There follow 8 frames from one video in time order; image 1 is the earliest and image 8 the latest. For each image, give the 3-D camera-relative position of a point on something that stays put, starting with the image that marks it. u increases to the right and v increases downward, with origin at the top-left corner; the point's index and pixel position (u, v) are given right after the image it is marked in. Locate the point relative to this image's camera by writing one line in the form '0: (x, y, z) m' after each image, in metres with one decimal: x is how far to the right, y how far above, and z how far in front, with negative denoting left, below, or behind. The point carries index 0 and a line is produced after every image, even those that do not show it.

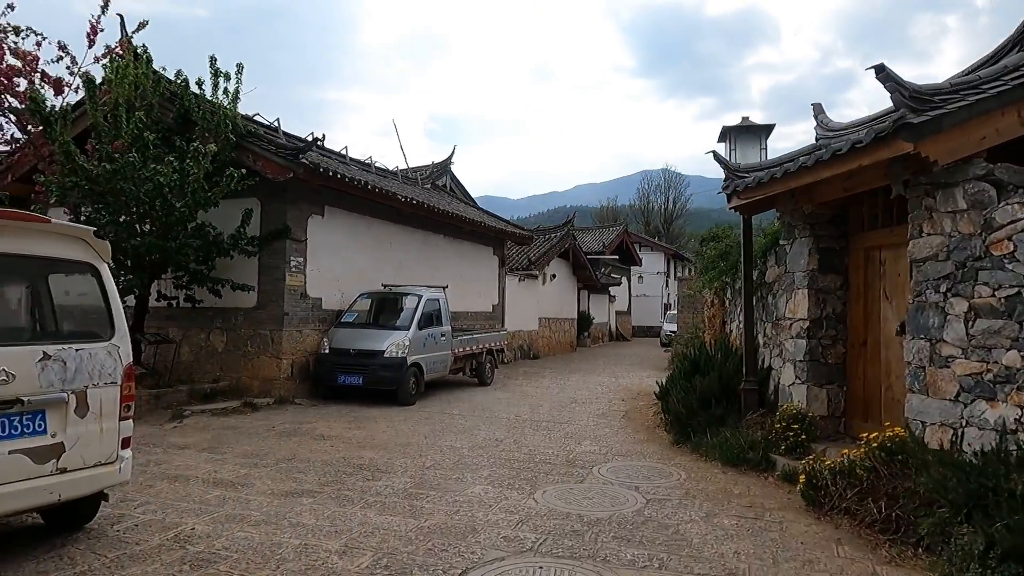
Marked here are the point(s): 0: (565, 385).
0: (+1.0, -1.8, +12.4) m
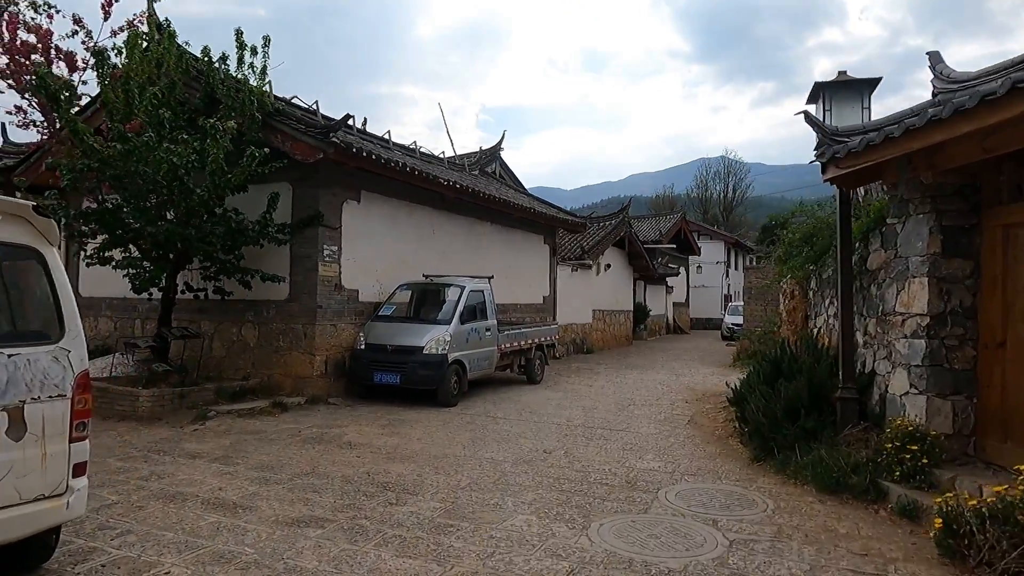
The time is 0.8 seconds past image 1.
0: (+1.9, -1.7, +11.4) m
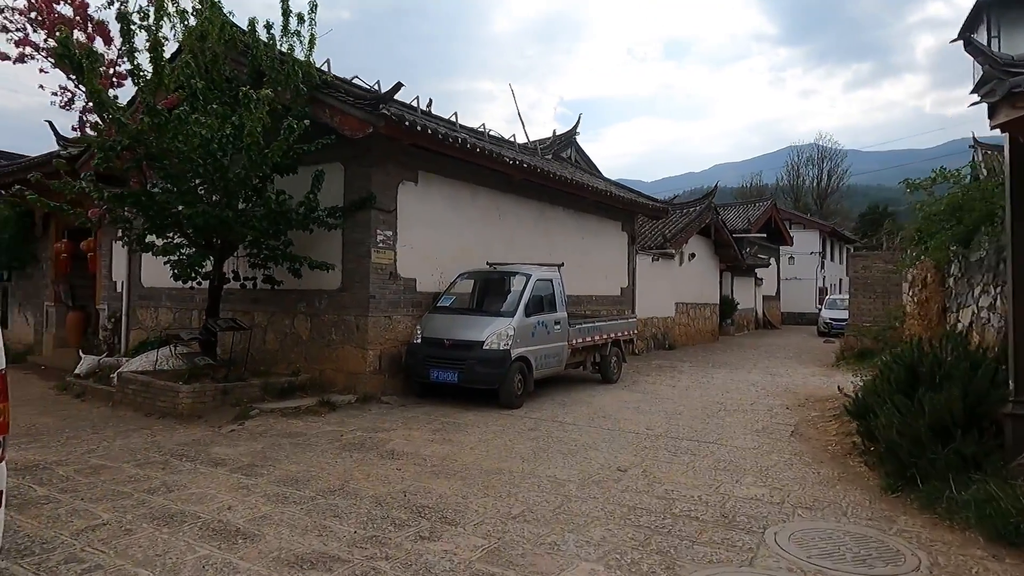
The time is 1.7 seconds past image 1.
0: (+3.0, -1.5, +10.2) m
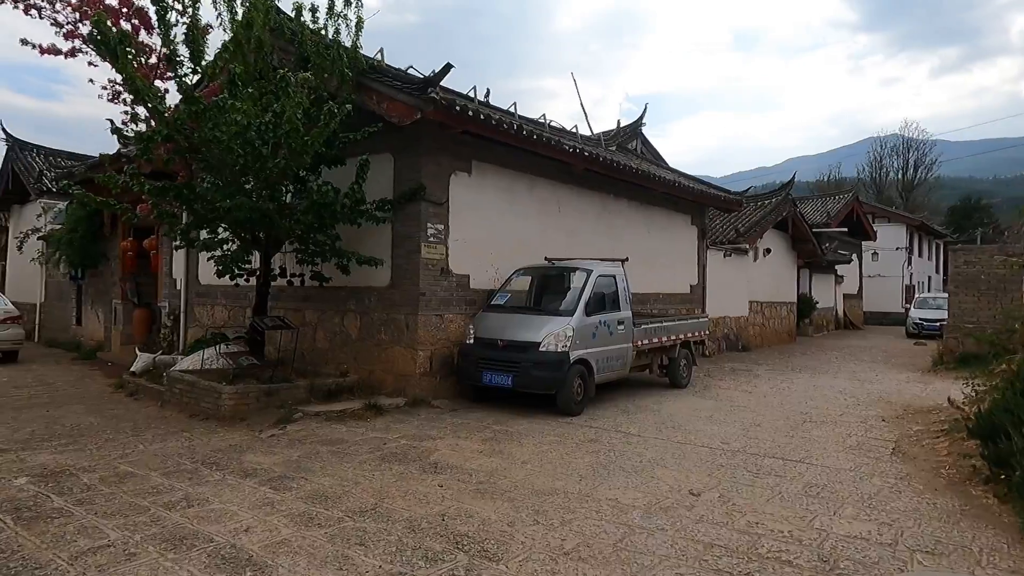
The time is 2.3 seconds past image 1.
0: (+3.9, -1.4, +9.3) m
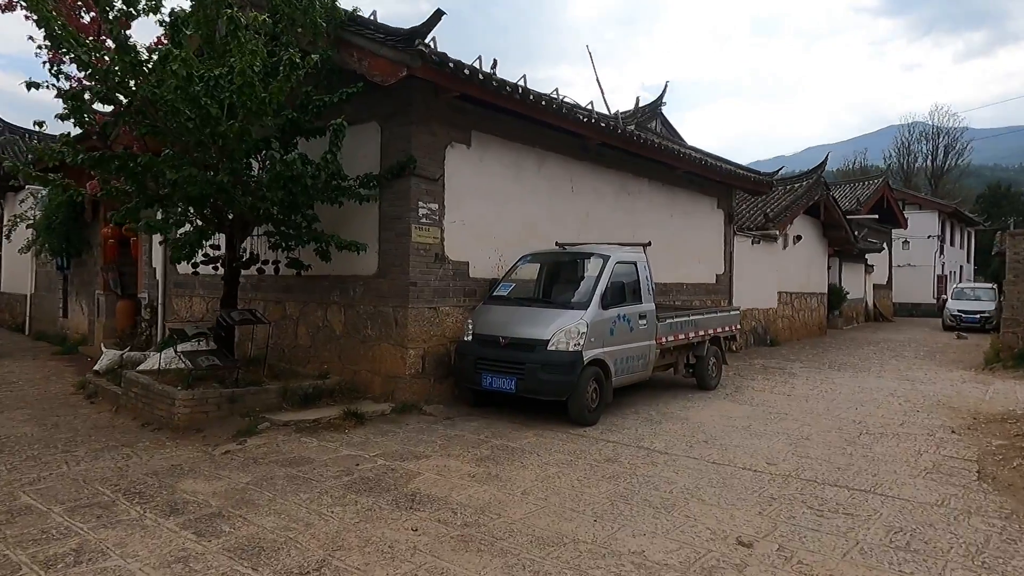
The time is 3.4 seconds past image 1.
0: (+4.0, -1.3, +8.2) m
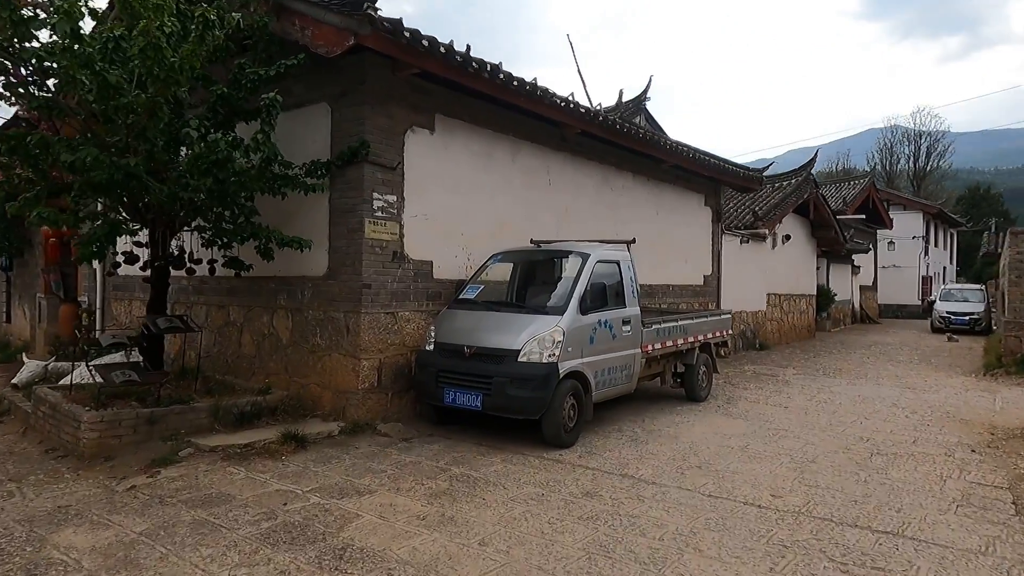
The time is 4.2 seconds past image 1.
0: (+3.6, -1.3, +7.5) m
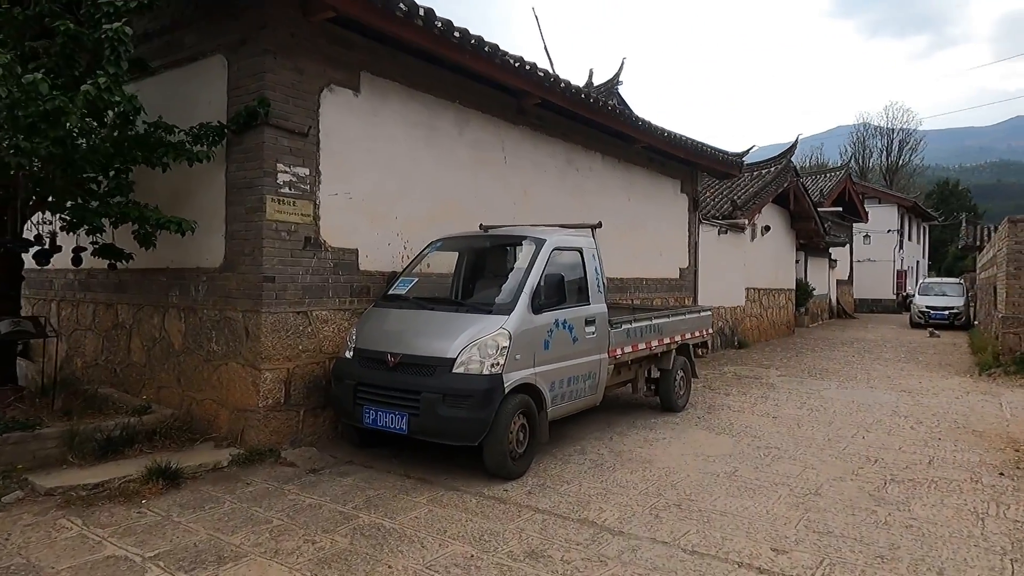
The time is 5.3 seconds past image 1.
0: (+3.1, -1.3, +6.6) m
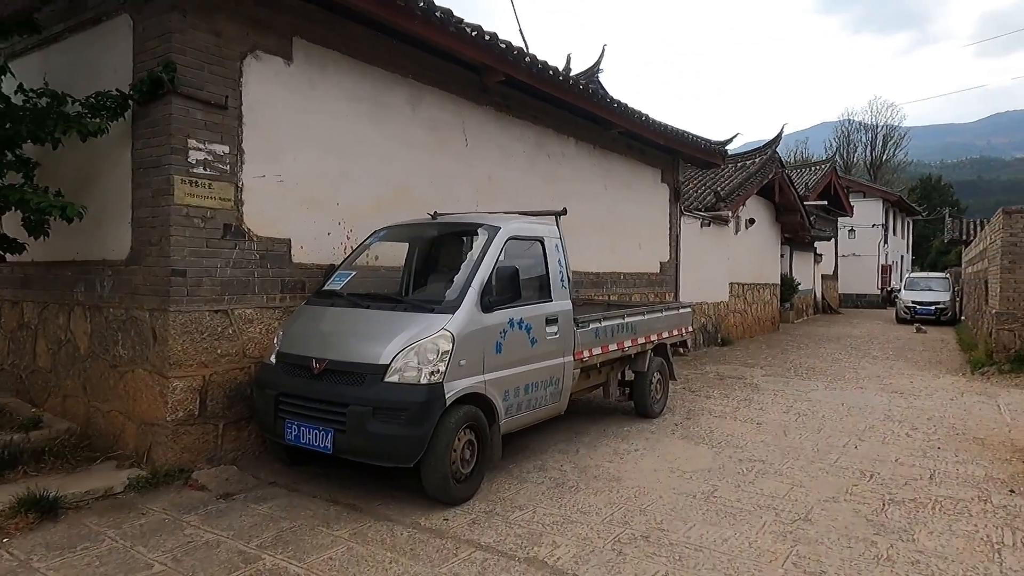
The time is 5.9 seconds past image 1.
0: (+2.8, -1.2, +6.1) m
